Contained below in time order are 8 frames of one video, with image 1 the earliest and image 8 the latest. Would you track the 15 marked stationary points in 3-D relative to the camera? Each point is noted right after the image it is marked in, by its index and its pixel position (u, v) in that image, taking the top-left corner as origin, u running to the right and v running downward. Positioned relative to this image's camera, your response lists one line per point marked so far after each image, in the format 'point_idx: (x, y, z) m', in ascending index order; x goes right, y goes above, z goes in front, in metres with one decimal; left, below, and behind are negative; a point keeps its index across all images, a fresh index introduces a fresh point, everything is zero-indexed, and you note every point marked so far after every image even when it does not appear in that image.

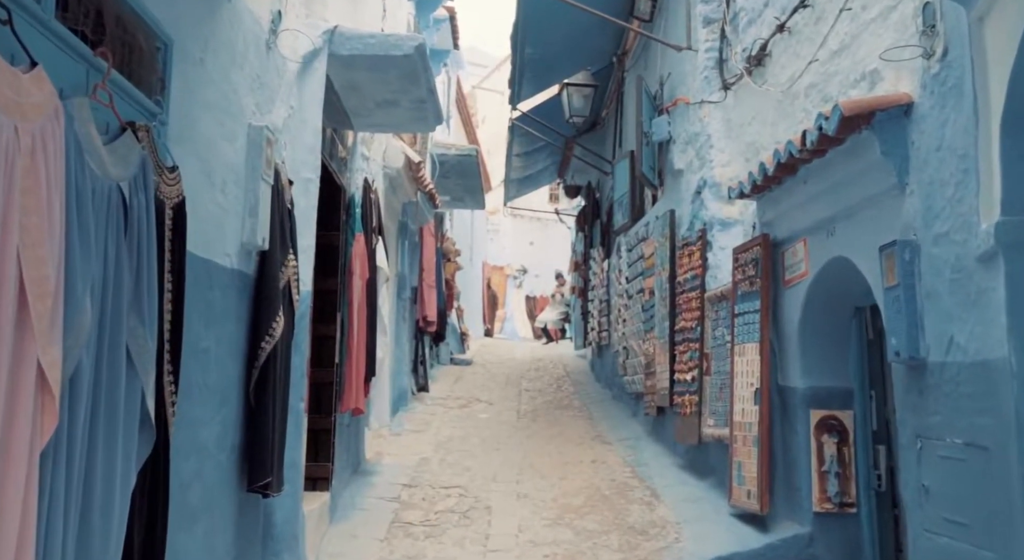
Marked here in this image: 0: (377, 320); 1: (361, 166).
0: (-1.2, -0.3, +8.4) m
1: (-1.3, +0.9, +8.0) m
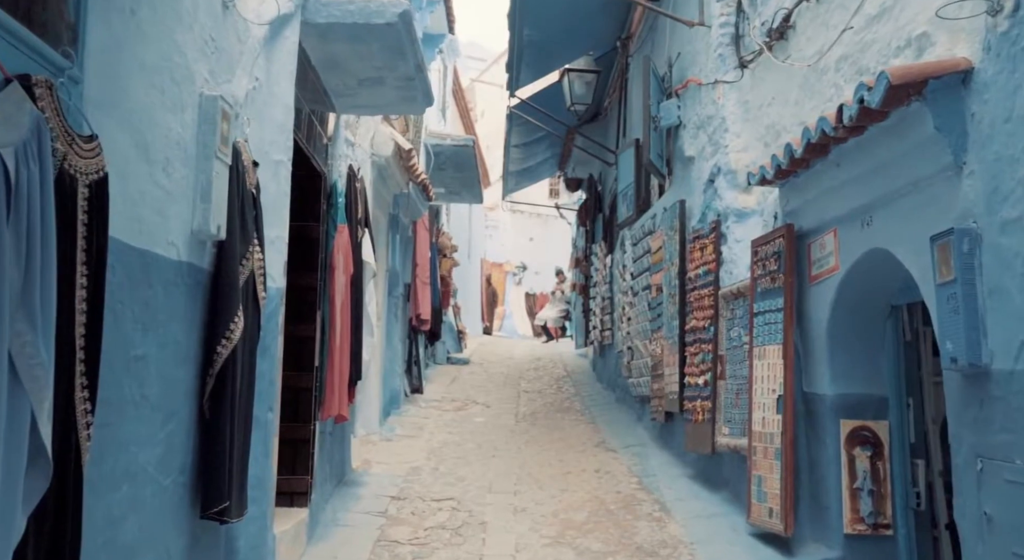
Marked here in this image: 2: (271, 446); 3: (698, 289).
0: (-1.2, -0.3, +7.8) m
1: (-1.3, +1.0, +7.4) m
2: (-1.2, -0.8, +4.8) m
3: (+1.4, -0.1, +7.5) m
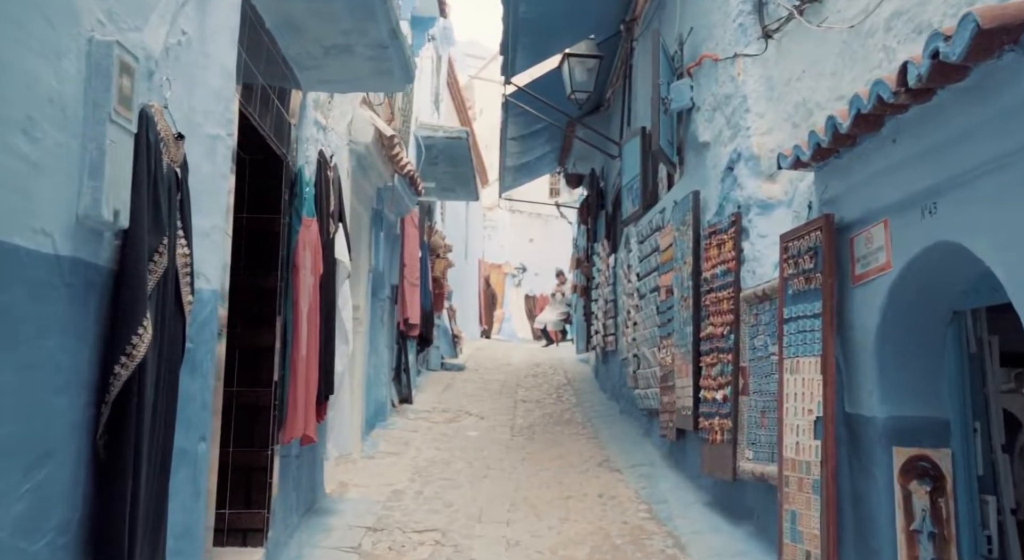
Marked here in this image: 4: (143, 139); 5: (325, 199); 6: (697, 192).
0: (-1.2, -0.3, +6.9) m
1: (-1.3, +1.0, +6.5) m
2: (-1.3, -0.8, +4.0) m
3: (+1.4, -0.1, +6.6) m
4: (-1.3, +0.5, +3.3) m
5: (-1.3, +0.6, +6.6) m
6: (+1.4, +0.7, +7.2) m
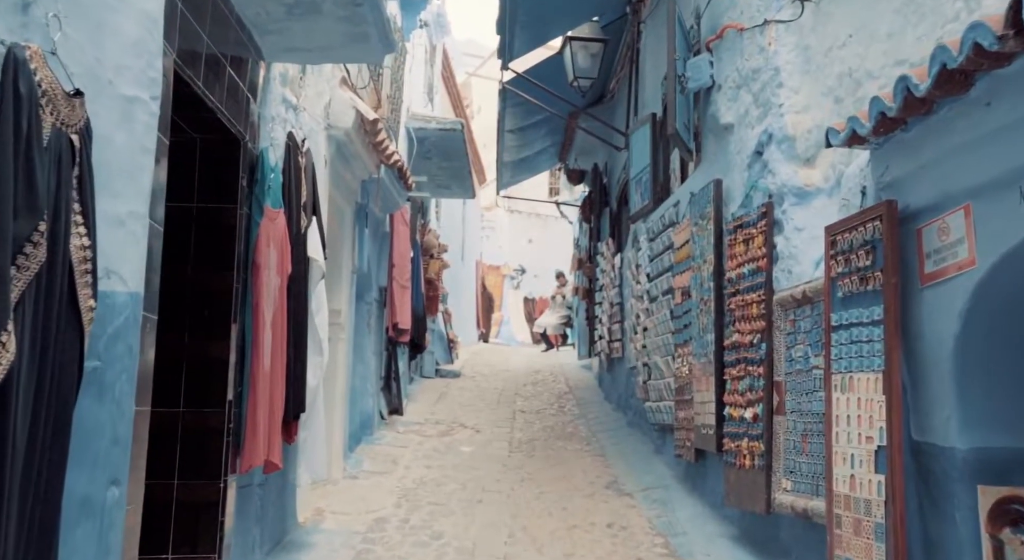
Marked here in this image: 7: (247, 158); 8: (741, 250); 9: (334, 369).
0: (-1.2, -0.3, +6.1) m
1: (-1.4, +1.0, +5.7) m
2: (-1.3, -0.8, +3.1) m
3: (+1.4, -0.1, +5.8) m
4: (-1.3, +0.5, +2.4) m
5: (-1.3, +0.5, +5.8) m
6: (+1.4, +0.7, +6.4) m
7: (-1.3, +0.6, +4.9) m
8: (+1.4, +0.2, +5.8) m
9: (-1.5, -0.7, +8.0) m
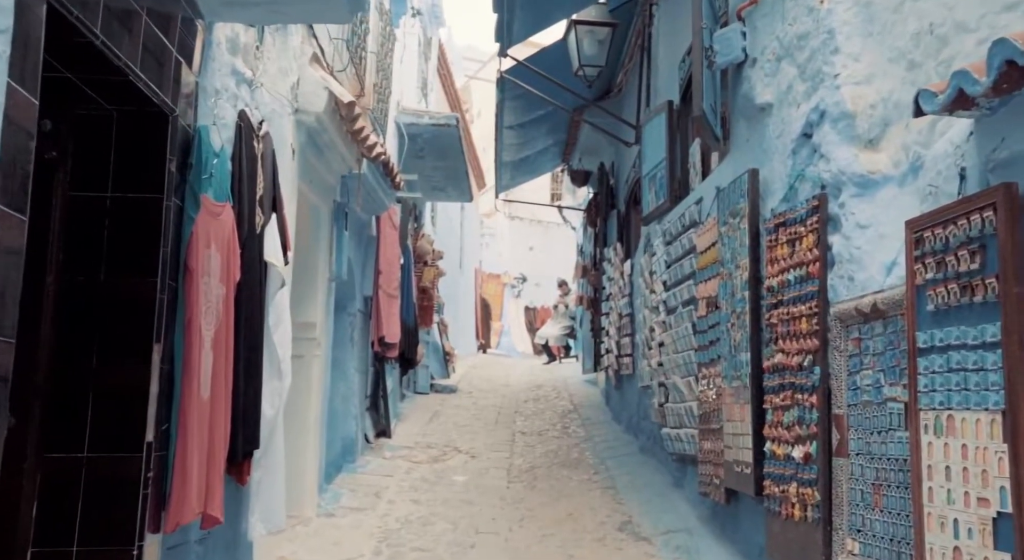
0: (-1.3, -0.4, +5.1) m
1: (-1.4, +0.9, +4.7) m
2: (-1.3, -0.9, +2.1) m
3: (+1.4, -0.1, +4.8) m
4: (-1.3, +0.5, +1.5) m
5: (-1.3, +0.5, +4.8) m
6: (+1.3, +0.6, +5.4) m
7: (-1.4, +0.6, +3.9) m
8: (+1.4, +0.1, +4.9) m
9: (-1.5, -0.8, +7.0) m
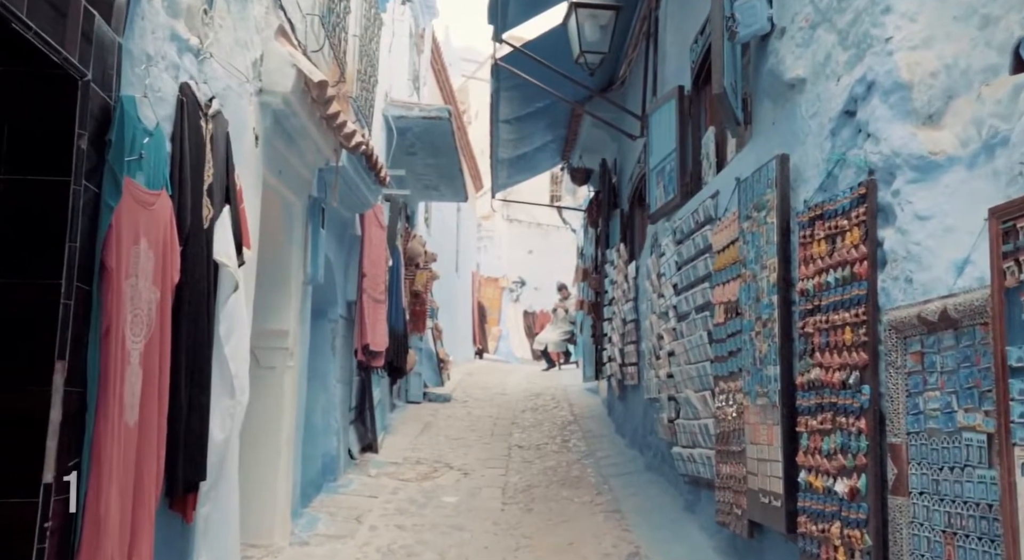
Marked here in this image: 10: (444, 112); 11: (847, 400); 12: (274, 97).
0: (-1.3, -0.4, +4.4) m
1: (-1.4, +0.9, +4.0) m
2: (-1.3, -0.9, +1.4) m
3: (+1.3, -0.1, +4.1) m
4: (-1.3, +0.5, +0.7) m
5: (-1.3, +0.5, +4.1) m
6: (+1.3, +0.6, +4.7) m
7: (-1.4, +0.6, +3.2) m
8: (+1.3, +0.1, +4.1) m
9: (-1.6, -0.8, +6.3) m
10: (-0.7, +1.7, +9.7) m
11: (+1.3, -0.5, +3.8) m
12: (-1.3, +1.0, +5.3) m
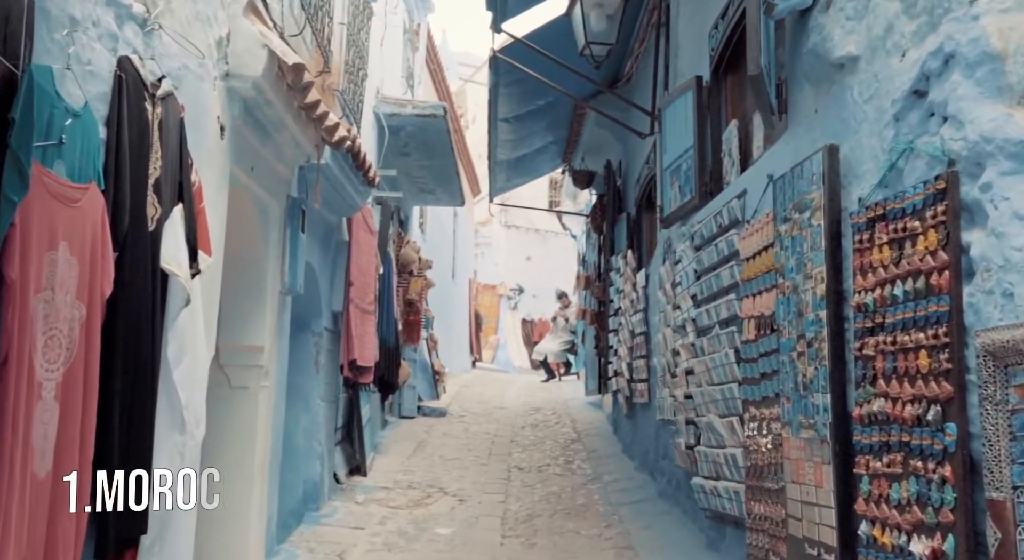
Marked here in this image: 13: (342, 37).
0: (-1.3, -0.4, +3.7) m
1: (-1.4, +0.9, +3.3) m
2: (-1.3, -0.9, +0.7) m
3: (+1.3, -0.2, +3.4) m
4: (-1.3, +0.4, +0.1) m
5: (-1.3, +0.4, +3.4) m
6: (+1.3, +0.5, +4.0) m
7: (-1.4, +0.5, +2.5) m
8: (+1.3, +0.1, +3.5) m
9: (-1.6, -0.9, +5.6) m
10: (-0.7, +1.6, +9.0) m
11: (+1.3, -0.5, +3.1) m
12: (-1.3, +1.0, +4.6) m
13: (-1.3, +1.9, +7.4) m
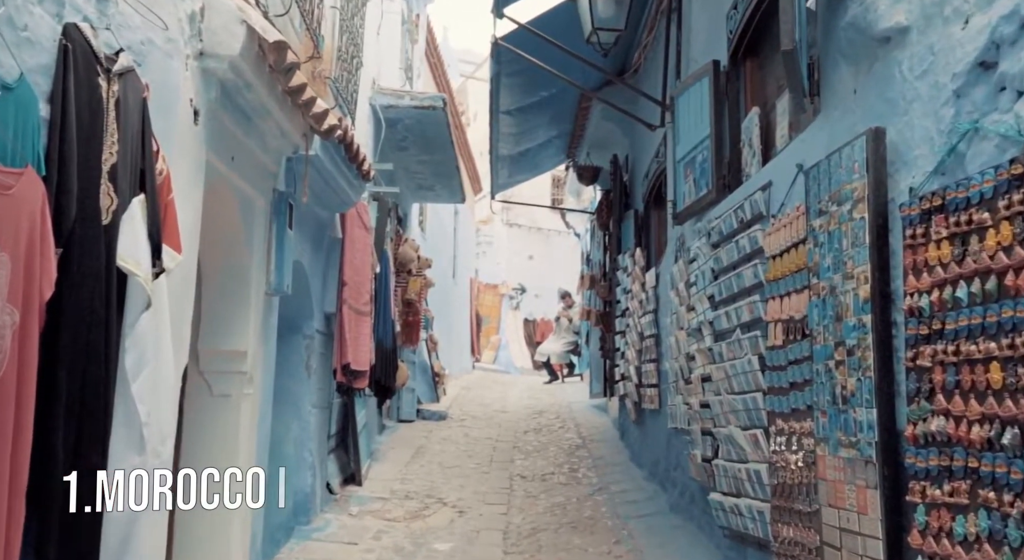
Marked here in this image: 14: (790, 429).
0: (-1.3, -0.4, +3.2) m
1: (-1.4, +0.9, +2.9) m
2: (-1.3, -0.9, +0.3) m
3: (+1.3, -0.2, +2.9) m
4: (-1.3, +0.4, -0.4) m
5: (-1.3, +0.4, +3.0) m
6: (+1.3, +0.5, +3.5) m
7: (-1.4, +0.5, +2.1) m
8: (+1.4, +0.1, +3.0) m
9: (-1.6, -0.9, +5.1) m
10: (-0.7, +1.6, +8.5) m
11: (+1.3, -0.5, +2.7) m
12: (-1.3, +1.0, +4.2) m
13: (-1.3, +1.9, +7.0) m
14: (+1.2, -0.7, +4.2) m
